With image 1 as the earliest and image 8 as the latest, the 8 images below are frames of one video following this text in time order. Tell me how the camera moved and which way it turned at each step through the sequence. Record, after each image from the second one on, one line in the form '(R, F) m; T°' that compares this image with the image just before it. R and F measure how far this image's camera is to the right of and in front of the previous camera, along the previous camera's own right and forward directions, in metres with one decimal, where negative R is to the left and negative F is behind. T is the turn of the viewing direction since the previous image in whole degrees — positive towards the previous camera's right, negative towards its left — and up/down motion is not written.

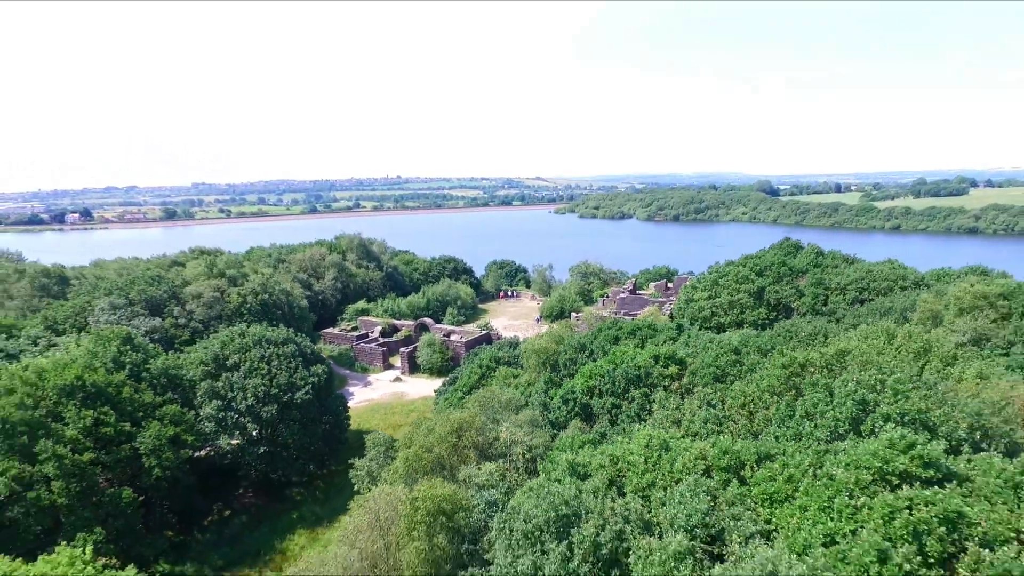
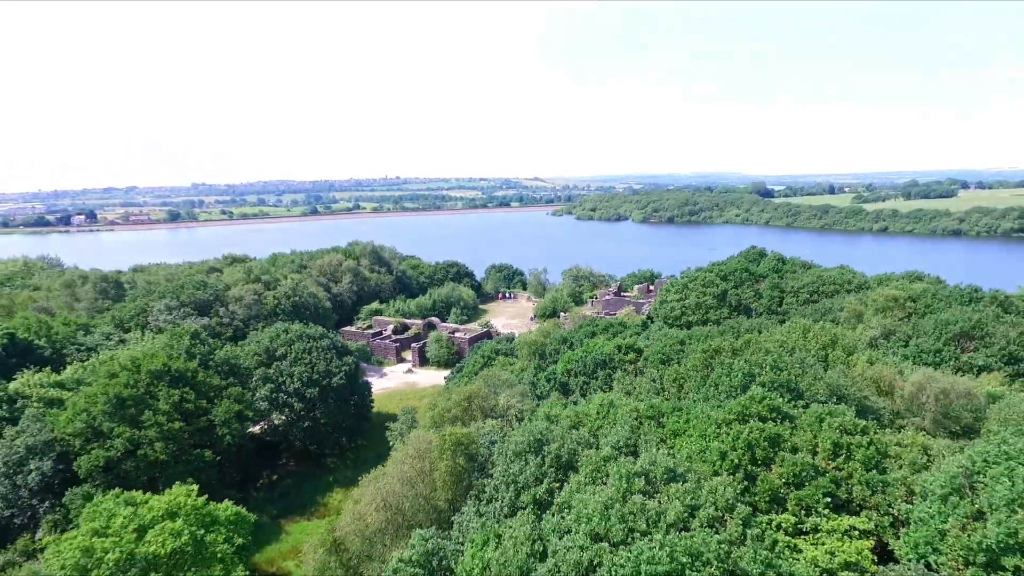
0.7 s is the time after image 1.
(0.0, -2.6) m; 0°
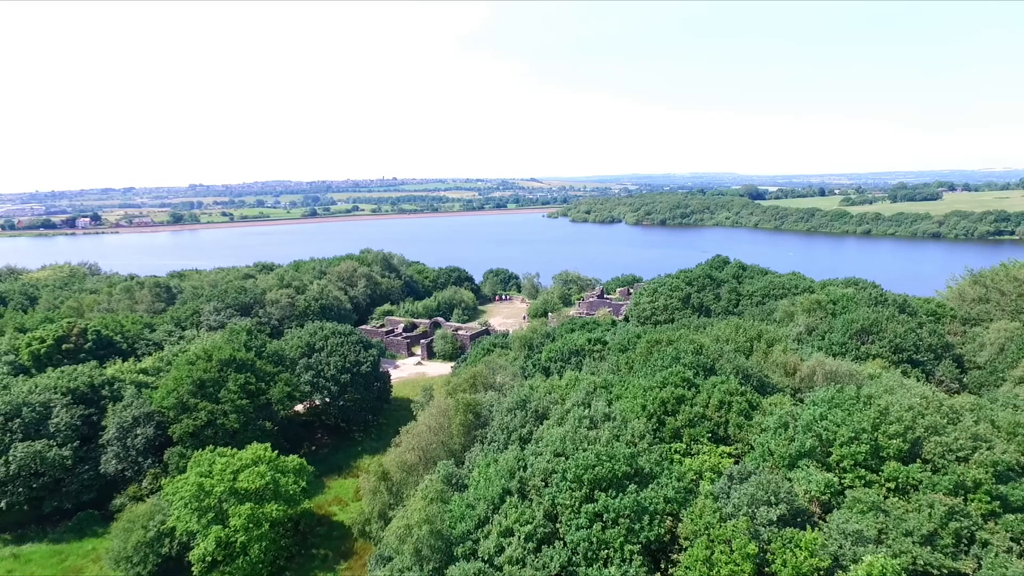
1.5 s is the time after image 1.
(+0.1, -3.3) m; 0°
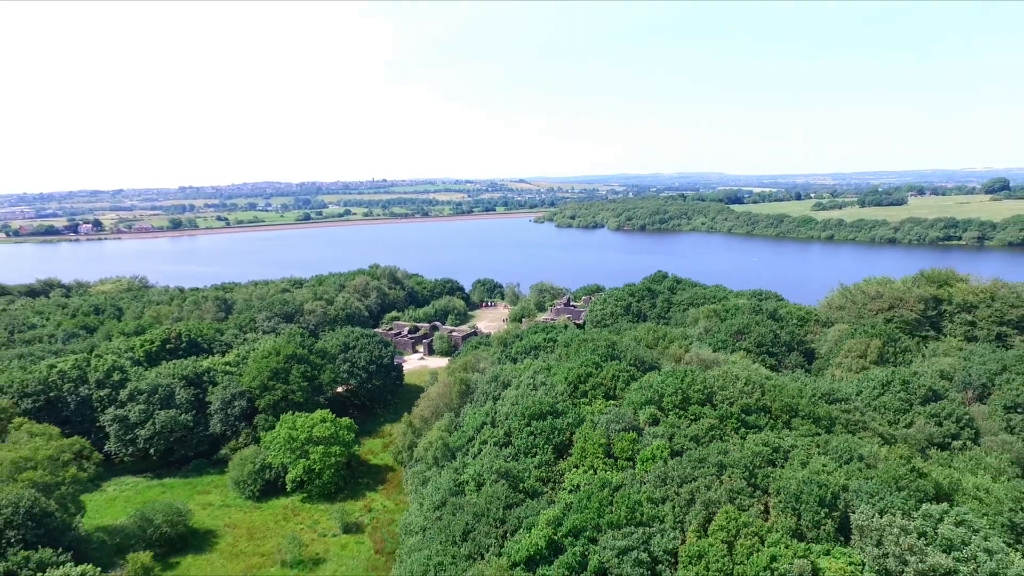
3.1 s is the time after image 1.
(+0.4, -6.6) m; +1°
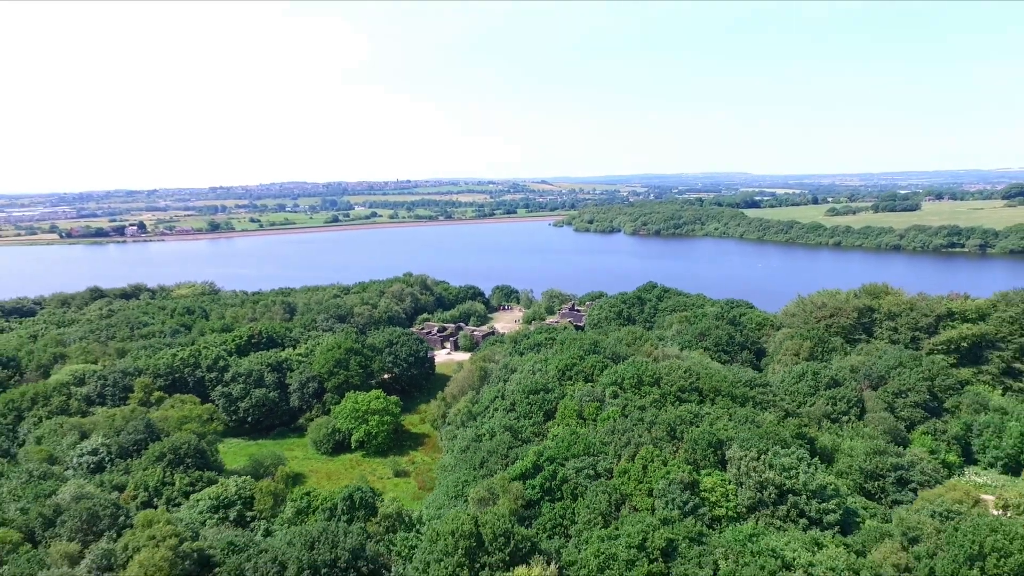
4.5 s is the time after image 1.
(+0.6, -6.1) m; -2°
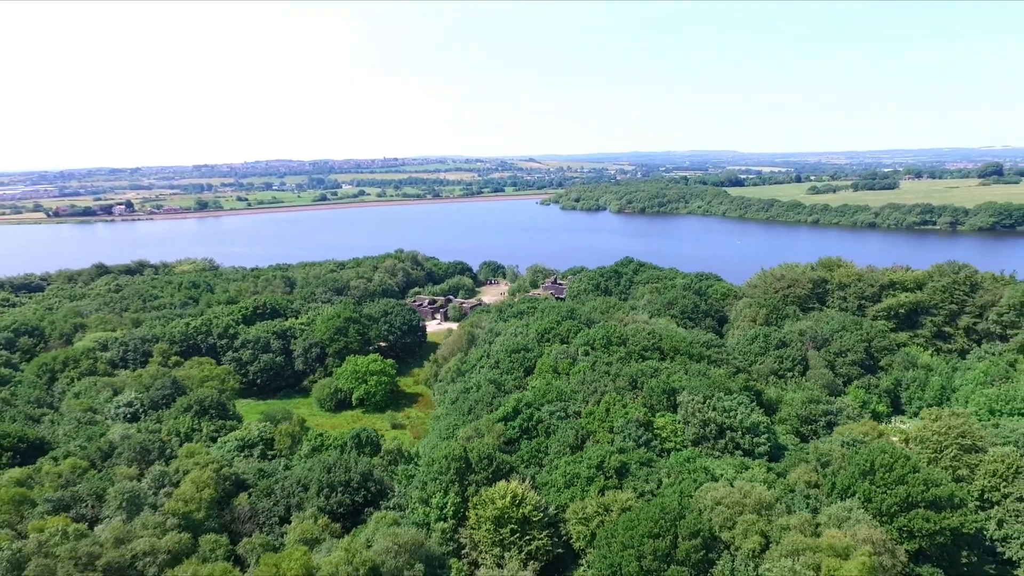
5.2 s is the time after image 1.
(+0.2, -2.6) m; +1°
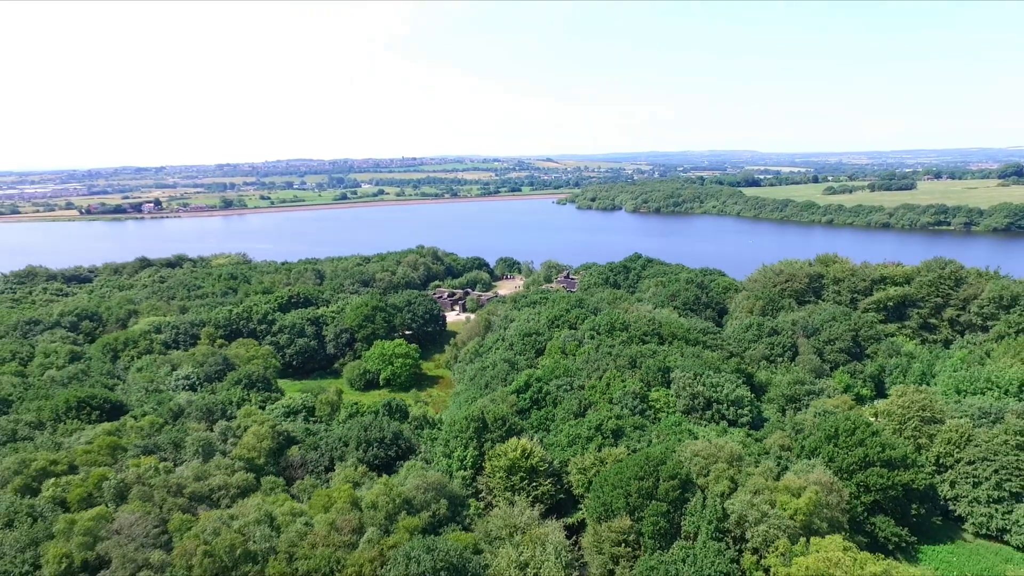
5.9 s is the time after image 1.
(+0.2, -2.5) m; -2°
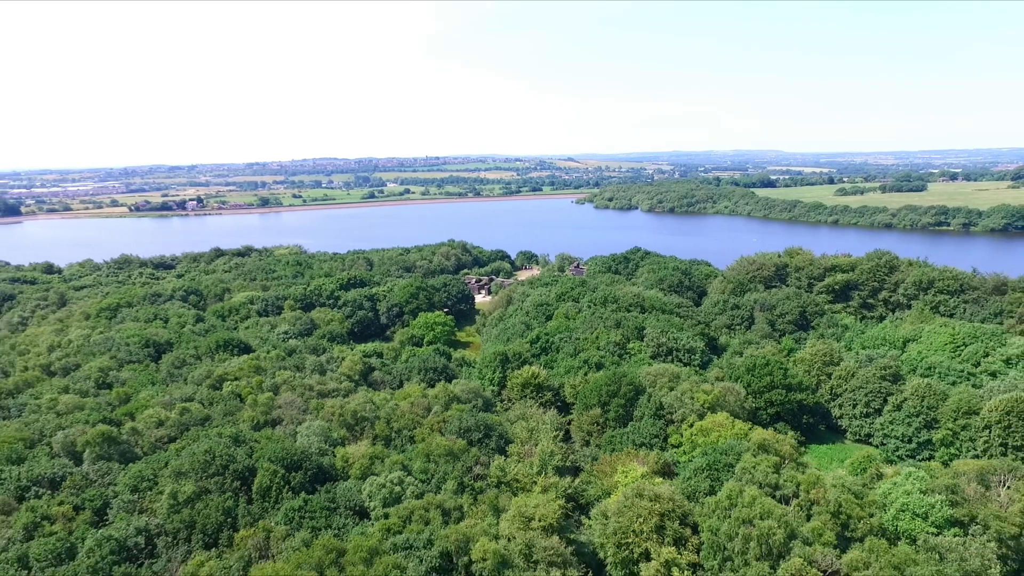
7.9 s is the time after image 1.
(+0.3, -7.8) m; -2°
